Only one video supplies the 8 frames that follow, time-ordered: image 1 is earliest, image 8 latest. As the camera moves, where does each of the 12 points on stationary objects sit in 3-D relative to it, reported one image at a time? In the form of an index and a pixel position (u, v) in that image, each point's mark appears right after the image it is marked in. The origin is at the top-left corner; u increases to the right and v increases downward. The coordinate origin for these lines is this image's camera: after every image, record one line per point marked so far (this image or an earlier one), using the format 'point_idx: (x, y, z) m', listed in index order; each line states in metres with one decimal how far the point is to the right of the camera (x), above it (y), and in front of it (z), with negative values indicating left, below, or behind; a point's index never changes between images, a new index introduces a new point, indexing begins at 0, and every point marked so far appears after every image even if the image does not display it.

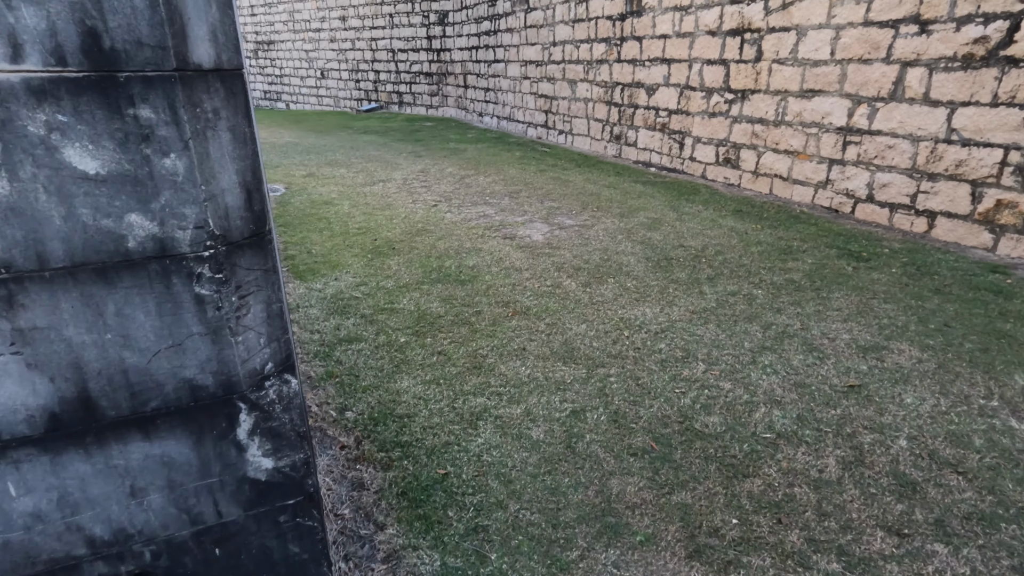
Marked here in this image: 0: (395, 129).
0: (-2.1, +2.8, +9.5) m
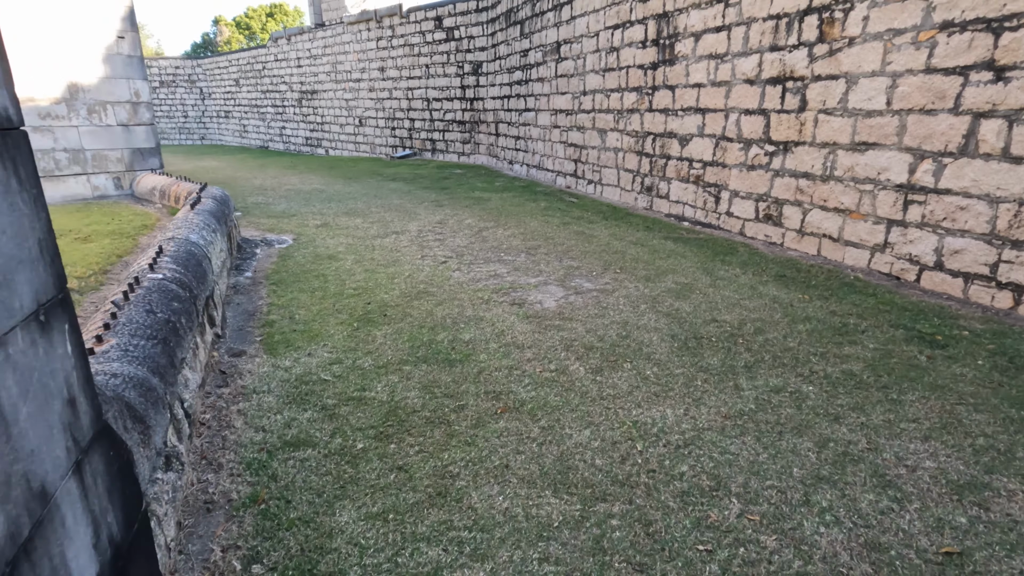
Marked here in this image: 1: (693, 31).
0: (-1.5, +2.0, +9.4) m
1: (+1.8, +2.5, +5.2) m
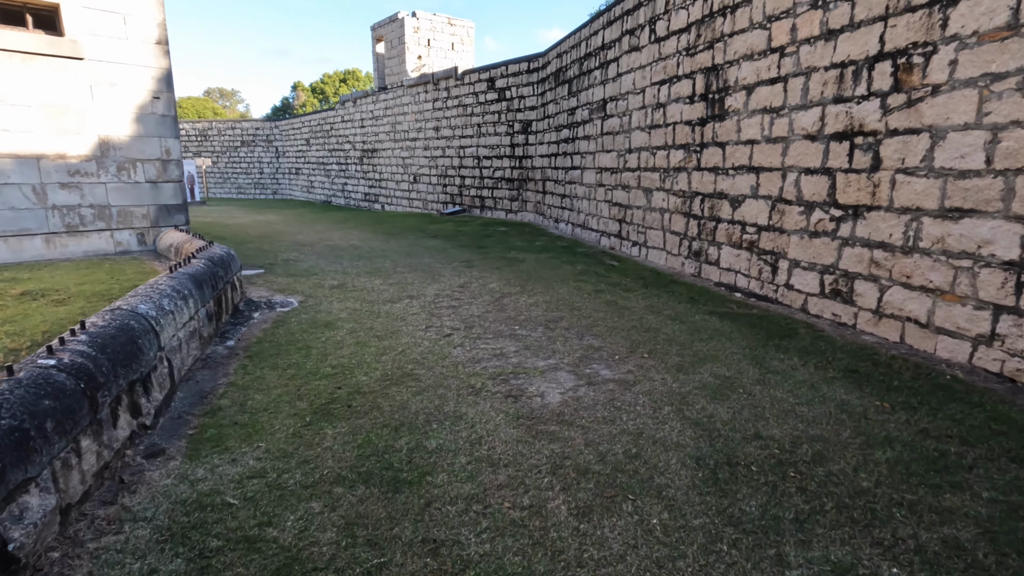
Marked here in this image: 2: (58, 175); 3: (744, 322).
0: (-0.8, +0.9, +9.2) m
1: (+2.0, +1.8, +4.7) m
2: (-3.8, +0.9, +4.4) m
3: (+1.7, -0.2, +3.8) m
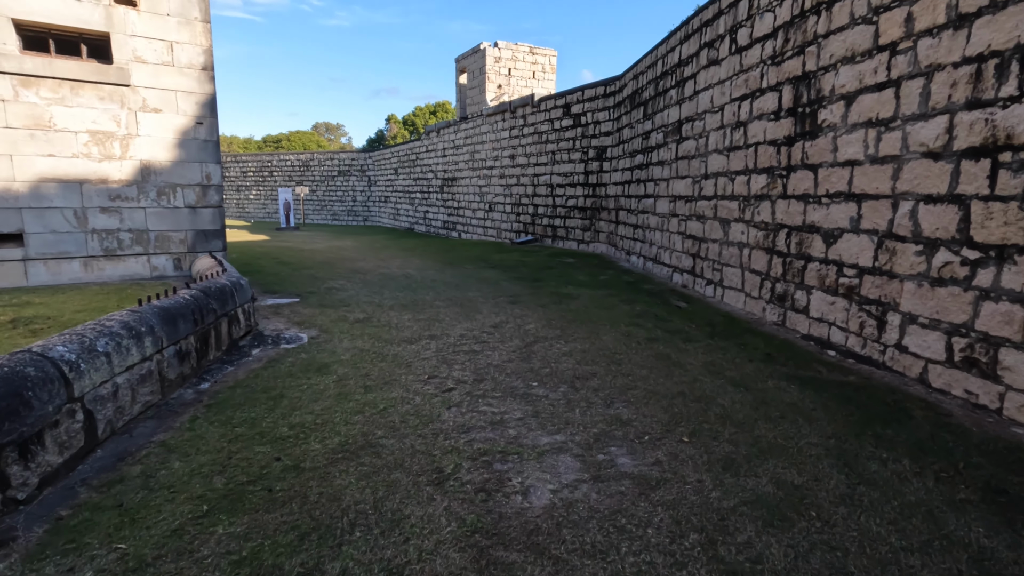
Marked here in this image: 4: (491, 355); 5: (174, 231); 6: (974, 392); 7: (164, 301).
0: (+0.3, +0.4, +8.7) m
1: (+2.4, +1.4, +3.8) m
2: (-3.5, +0.7, +4.5) m
3: (+1.8, -0.6, +2.9) m
4: (-0.1, -0.5, +3.6) m
5: (-3.0, +0.5, +4.8) m
6: (+2.4, -0.5, +2.8) m
7: (-1.8, -0.1, +2.8) m
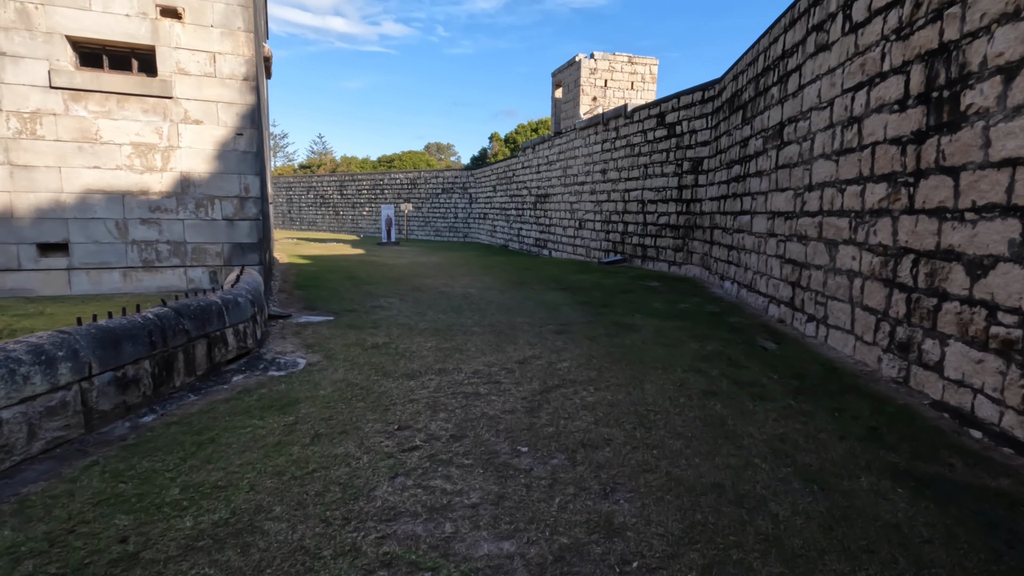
0: (+1.3, 0.0, +7.9) m
1: (+2.5, +1.1, +2.7) m
2: (-3.1, +0.6, +4.5) m
3: (+1.6, -0.8, +1.9) m
4: (-0.1, -0.6, +2.9) m
5: (-2.6, +0.4, +4.7) m
6: (+2.2, -0.8, +1.6) m
7: (-1.9, -0.2, +2.5) m
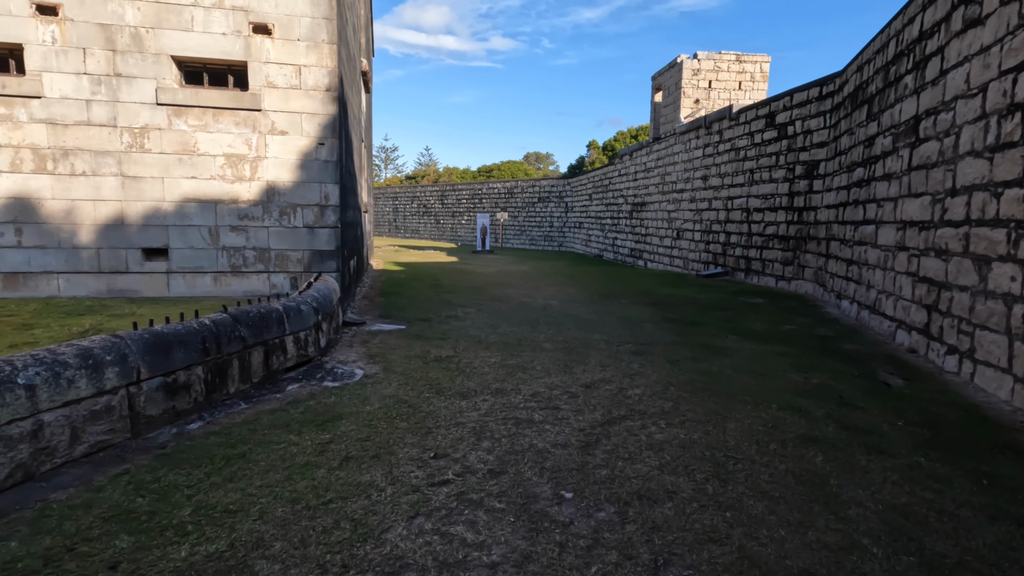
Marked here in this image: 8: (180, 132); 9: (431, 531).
0: (+2.5, -0.2, +7.2) m
1: (+2.7, +1.0, +1.9) m
2: (-2.5, +0.6, +4.7) m
3: (+1.7, -0.9, +1.3) m
4: (+0.2, -0.7, +2.6) m
5: (-2.0, +0.3, +4.8) m
6: (+2.2, -0.9, +0.9) m
7: (-1.7, -0.2, +2.6) m
8: (-2.8, +1.3, +4.6) m
9: (-0.3, -0.8, +1.8) m
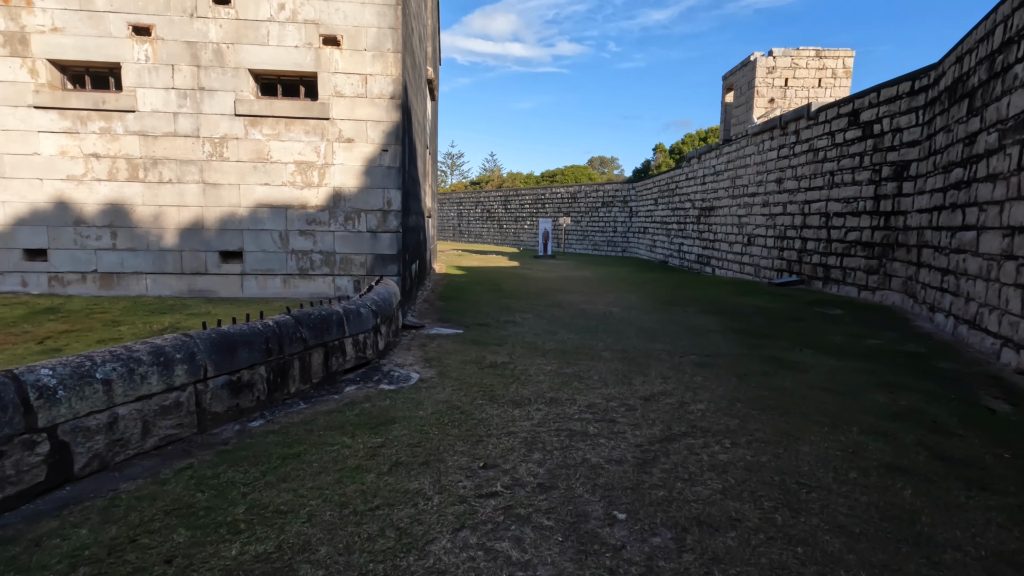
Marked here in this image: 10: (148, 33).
0: (+3.3, -0.3, +6.8) m
1: (+2.9, +0.9, +1.6) m
2: (-2.0, +0.6, +4.9) m
3: (+1.7, -0.9, +1.0) m
4: (+0.4, -0.7, +2.5) m
5: (-1.5, +0.3, +5.0) m
6: (+2.3, -0.9, +0.6) m
7: (-1.4, -0.2, +2.7) m
8: (-2.3, +1.3, +4.8) m
9: (-0.1, -0.8, +1.7) m
10: (-3.2, +2.2, +4.7) m
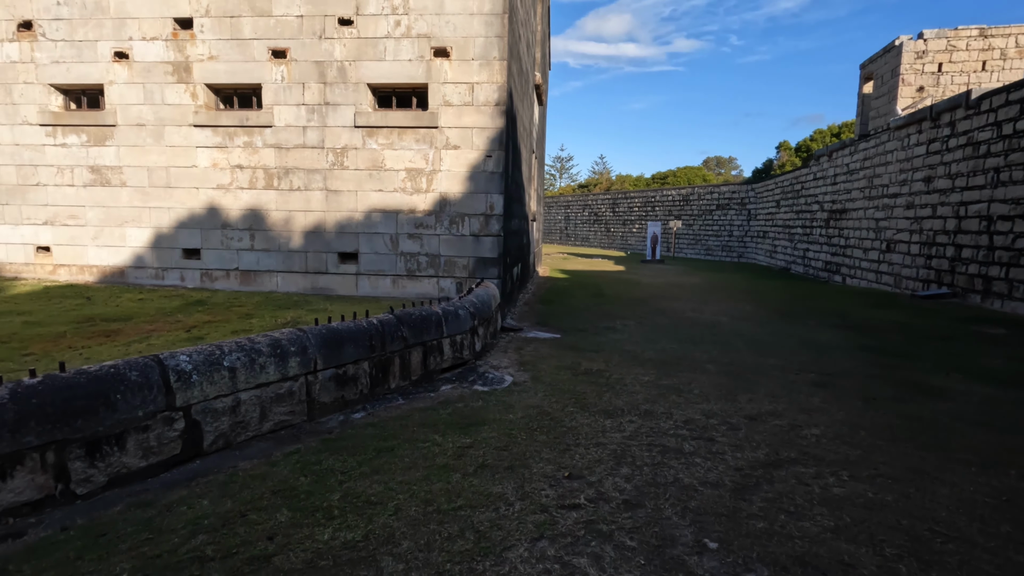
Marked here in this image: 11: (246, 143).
0: (+4.5, -0.5, +6.0) m
1: (+3.1, +0.8, +0.9) m
2: (-1.0, +0.6, +5.2) m
3: (+1.8, -1.0, +0.6) m
4: (+0.8, -0.8, +2.4) m
5: (-0.5, +0.3, +5.1) m
6: (+2.2, -1.0, +0.1) m
7: (-0.9, -0.2, +2.9) m
8: (-1.4, +1.3, +5.2) m
9: (+0.1, -0.9, +1.7) m
10: (-2.2, +2.3, +5.2) m
11: (-2.7, +1.5, +5.4) m
